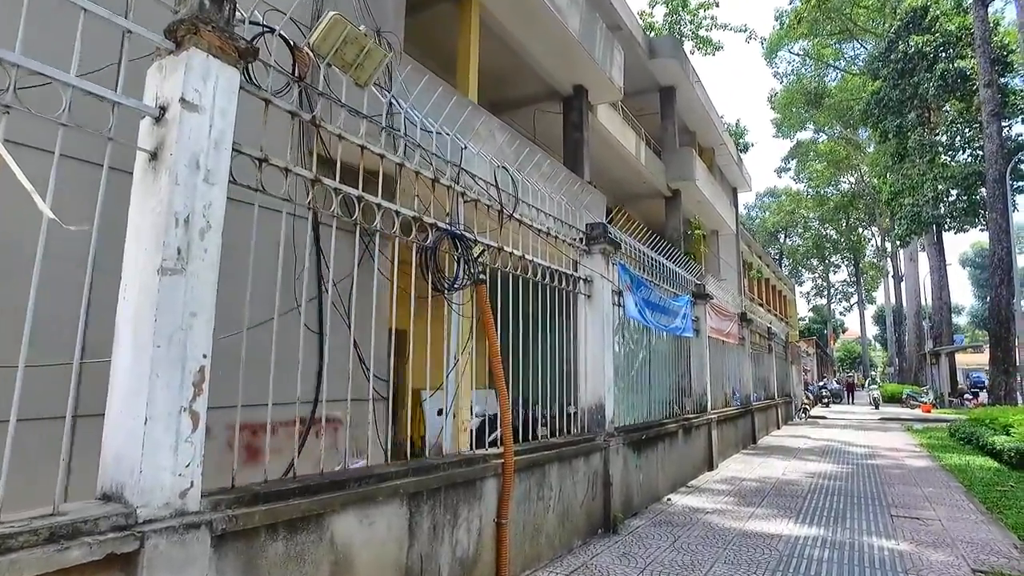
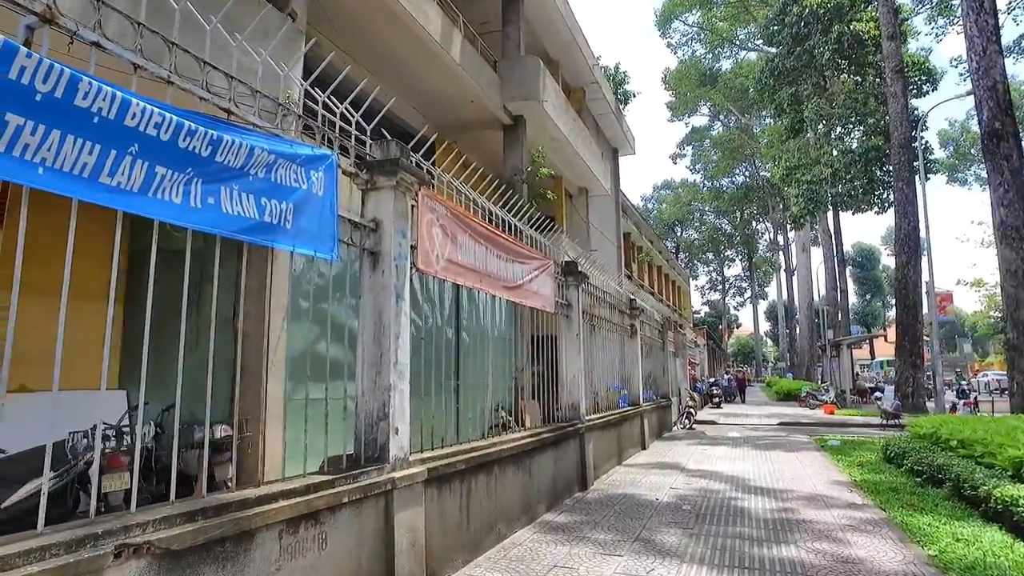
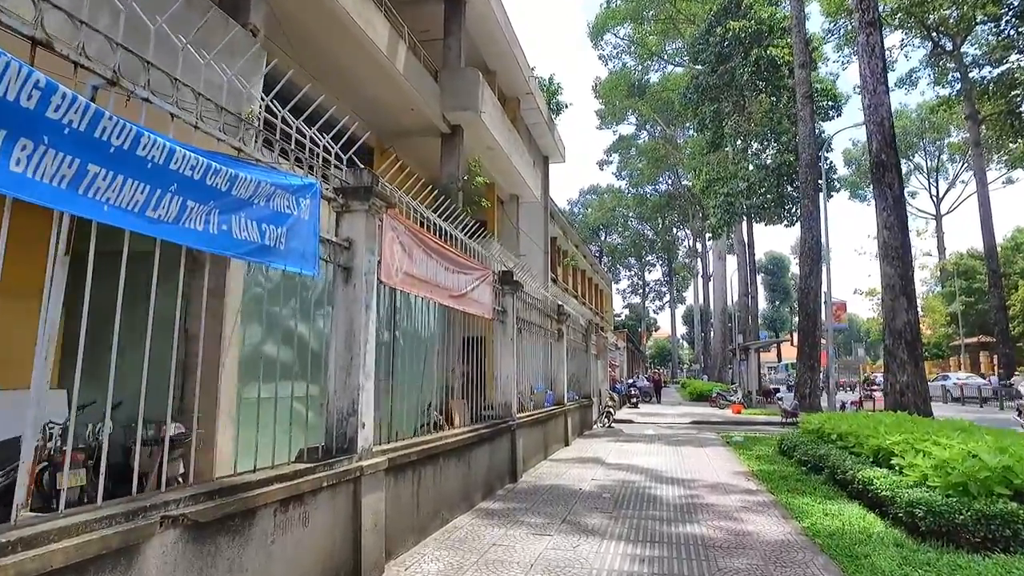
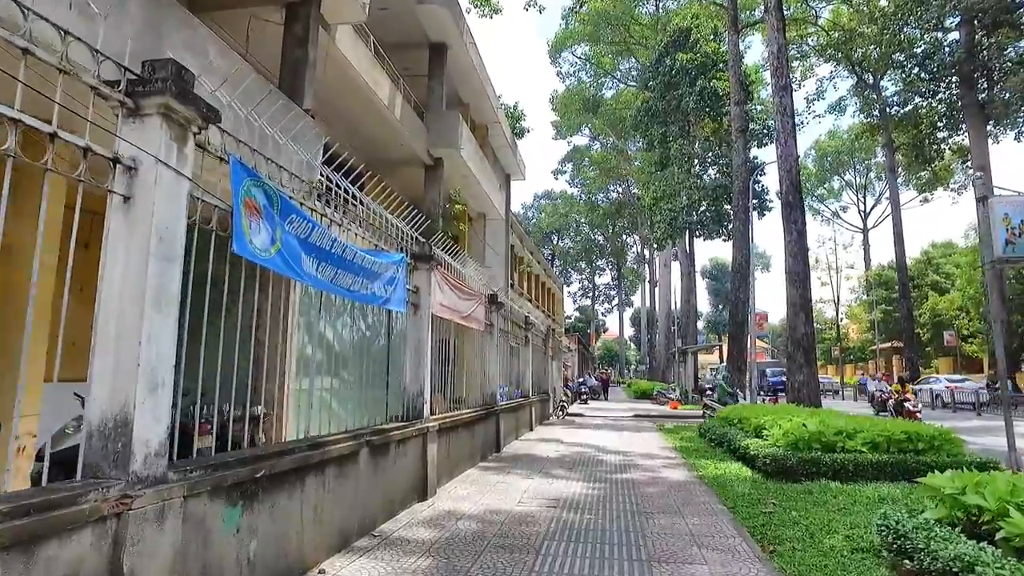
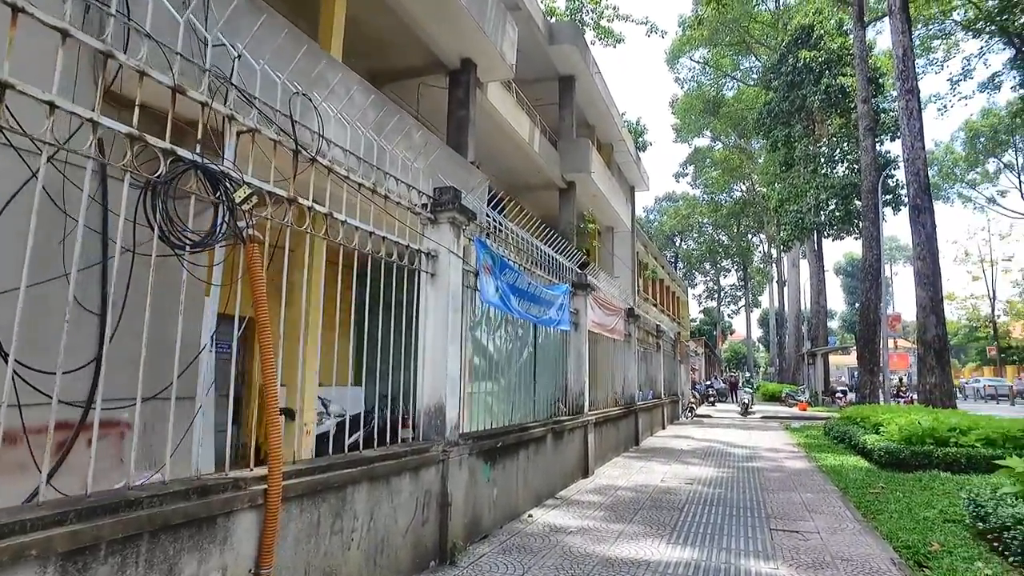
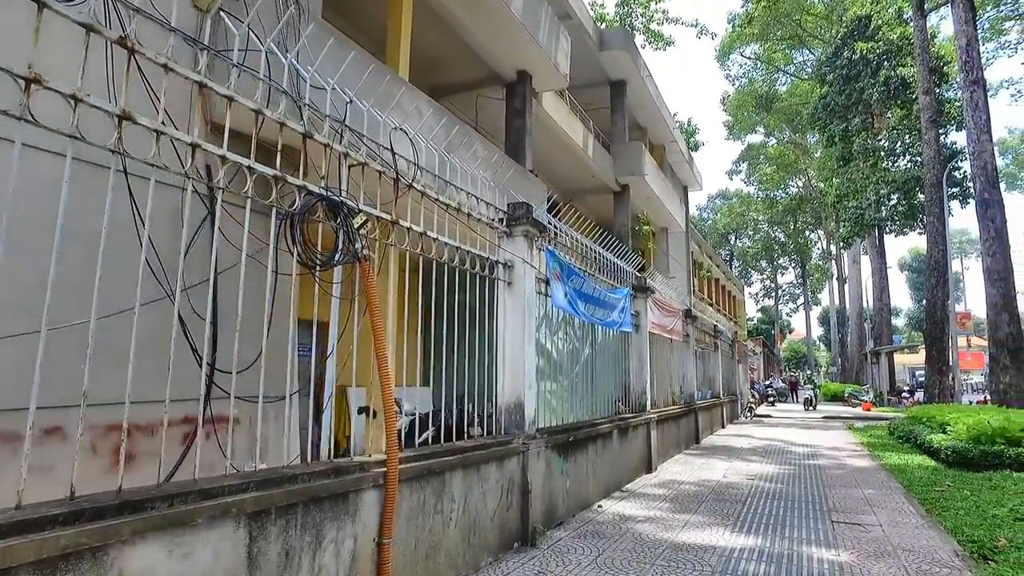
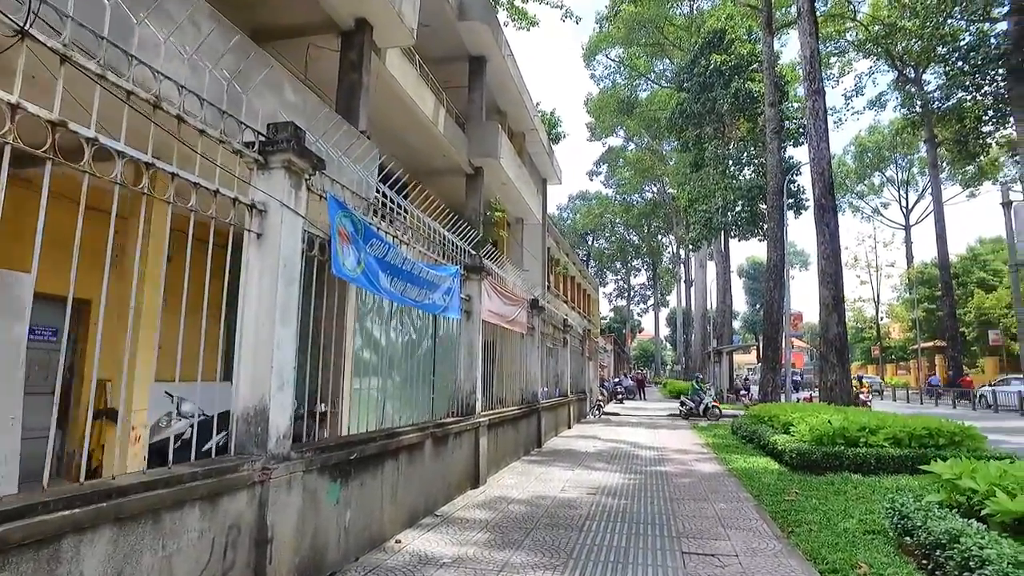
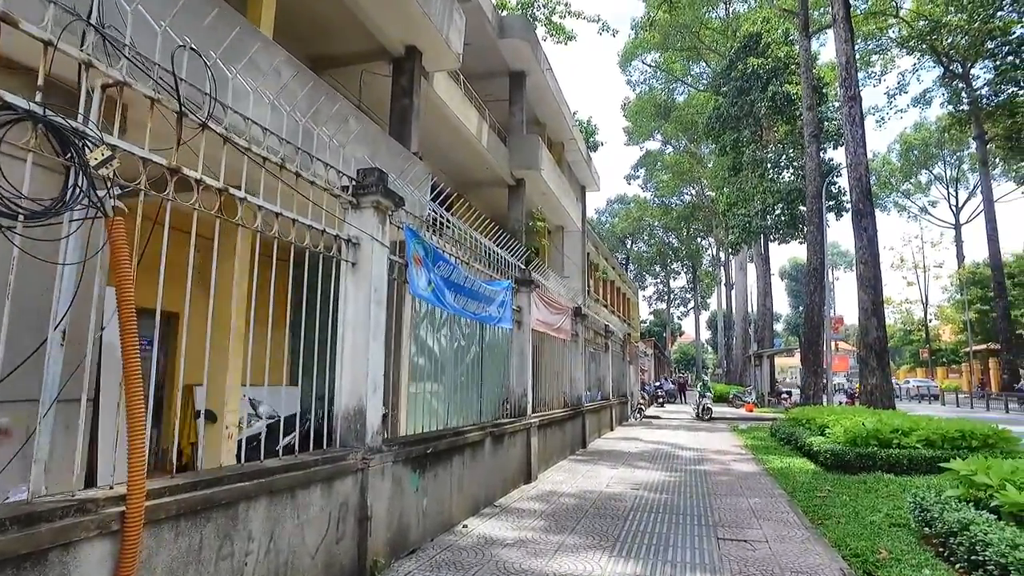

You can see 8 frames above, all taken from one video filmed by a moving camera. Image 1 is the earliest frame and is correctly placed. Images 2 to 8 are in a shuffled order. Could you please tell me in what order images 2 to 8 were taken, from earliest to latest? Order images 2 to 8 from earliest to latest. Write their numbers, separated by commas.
6, 5, 8, 7, 4, 3, 2
